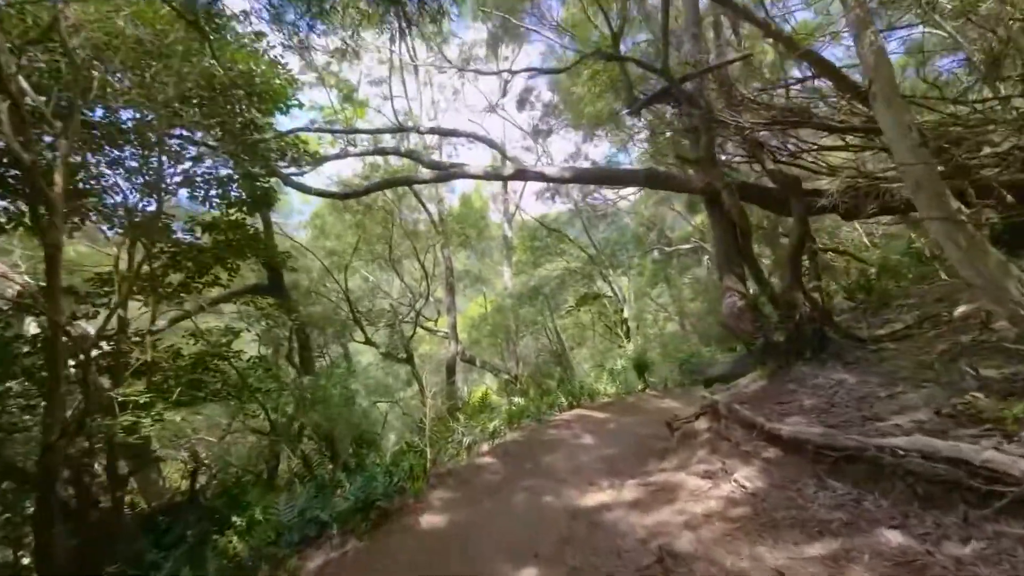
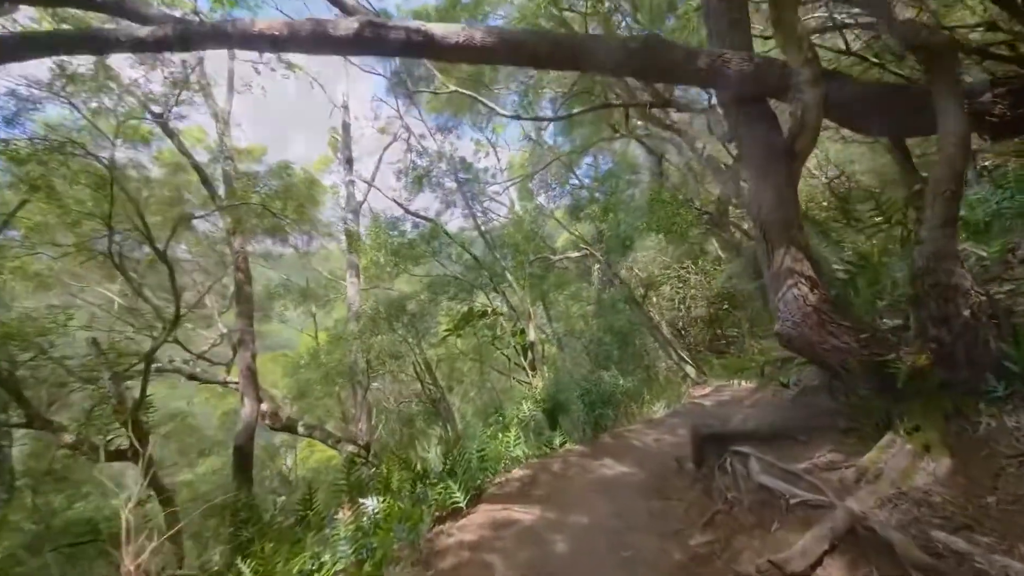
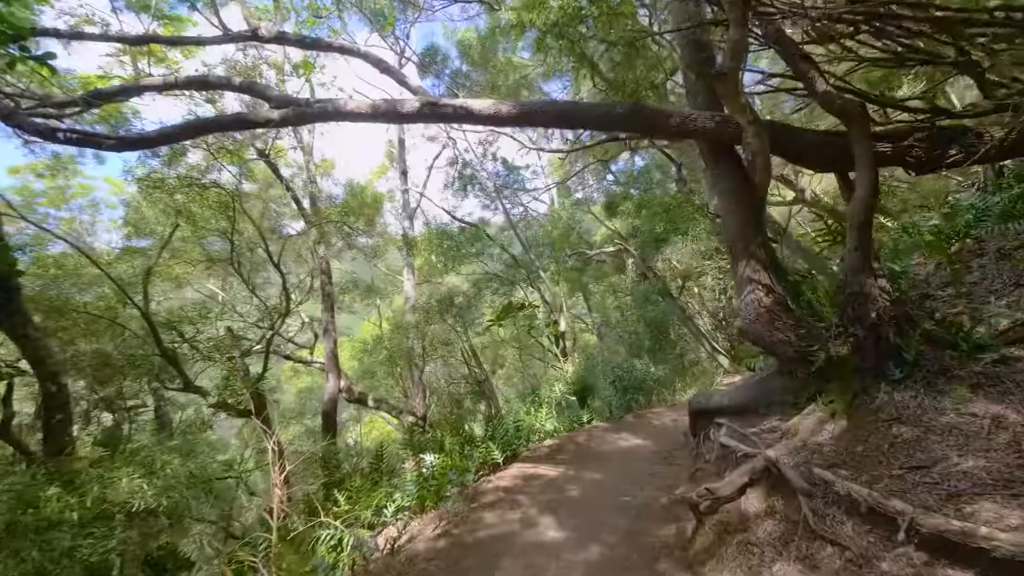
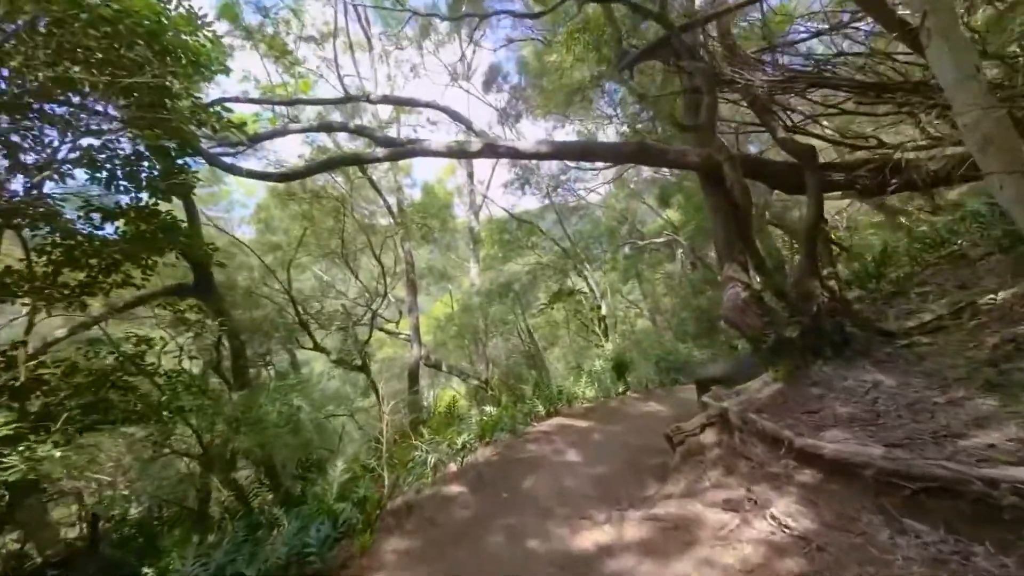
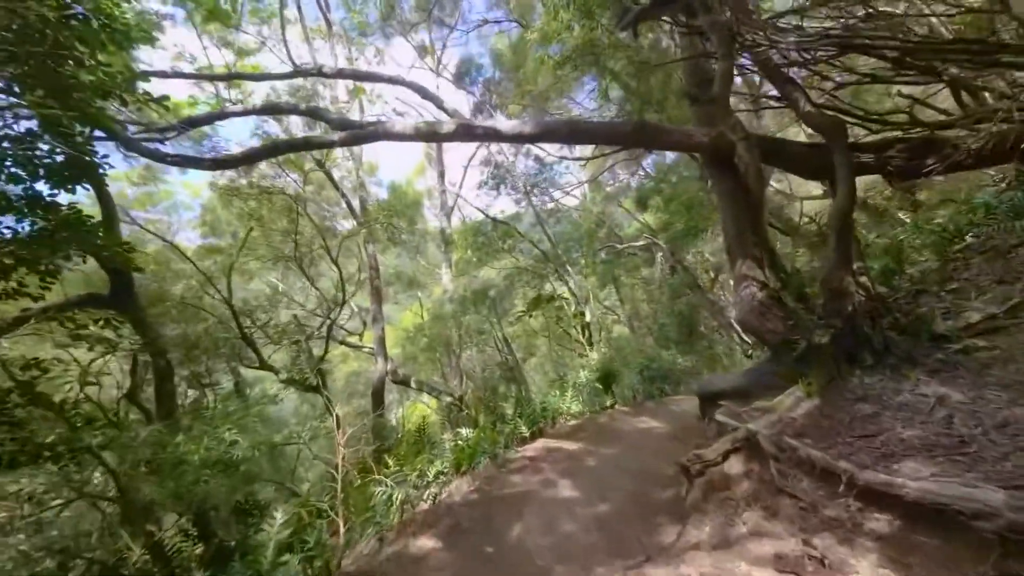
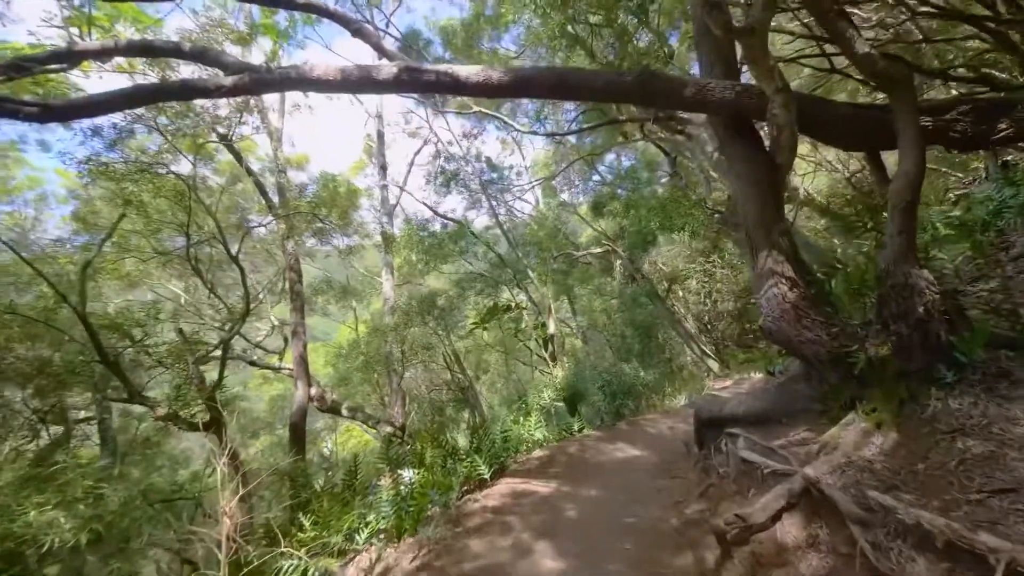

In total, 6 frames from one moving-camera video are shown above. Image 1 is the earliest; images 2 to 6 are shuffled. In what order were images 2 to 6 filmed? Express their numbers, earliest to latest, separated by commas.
4, 5, 3, 6, 2
